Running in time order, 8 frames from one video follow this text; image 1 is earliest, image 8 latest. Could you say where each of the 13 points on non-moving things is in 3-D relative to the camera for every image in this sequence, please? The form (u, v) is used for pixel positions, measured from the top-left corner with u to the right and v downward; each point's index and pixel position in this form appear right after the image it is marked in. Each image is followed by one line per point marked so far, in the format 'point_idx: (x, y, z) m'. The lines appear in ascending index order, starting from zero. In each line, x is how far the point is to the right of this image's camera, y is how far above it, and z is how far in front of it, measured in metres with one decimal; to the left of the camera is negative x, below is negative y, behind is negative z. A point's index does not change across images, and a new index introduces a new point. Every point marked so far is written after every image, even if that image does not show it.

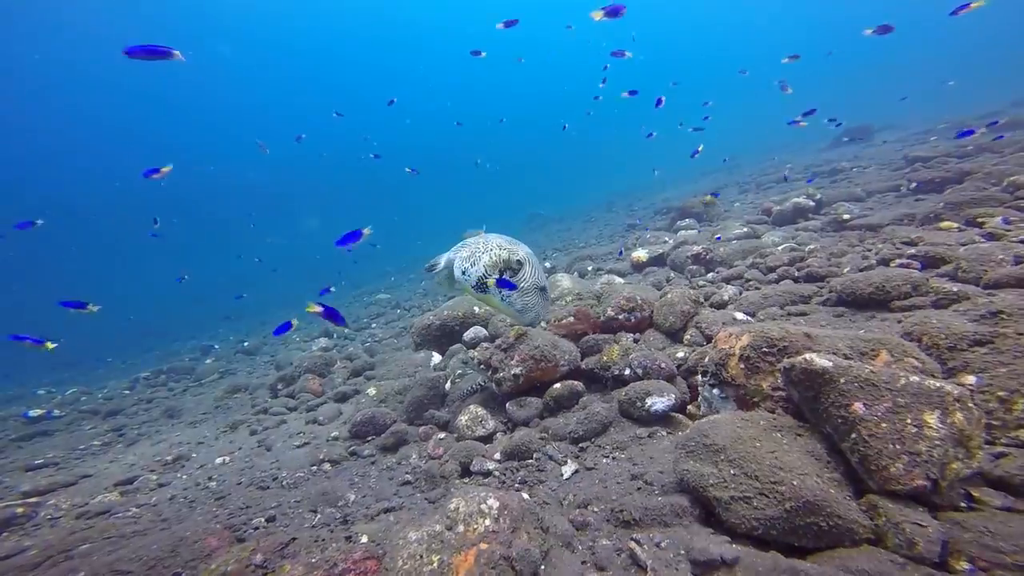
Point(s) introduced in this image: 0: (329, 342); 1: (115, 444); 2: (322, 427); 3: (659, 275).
0: (-7.1, -2.0, +14.8) m
1: (-9.4, -3.6, +8.8) m
2: (-3.6, -2.6, +7.2) m
3: (+3.5, +0.3, +9.1) m
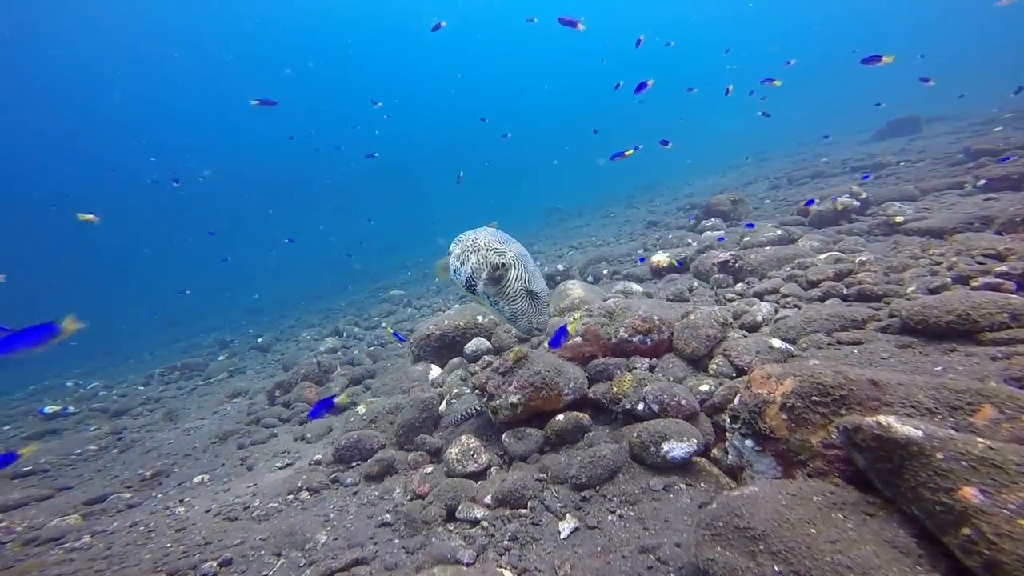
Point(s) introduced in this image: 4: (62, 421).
0: (-6.6, -2.0, +14.5) m
1: (-9.4, -3.7, +8.6) m
2: (-3.6, -2.8, +6.7) m
3: (+3.7, +0.1, +8.2) m
4: (-14.7, -4.4, +12.2) m
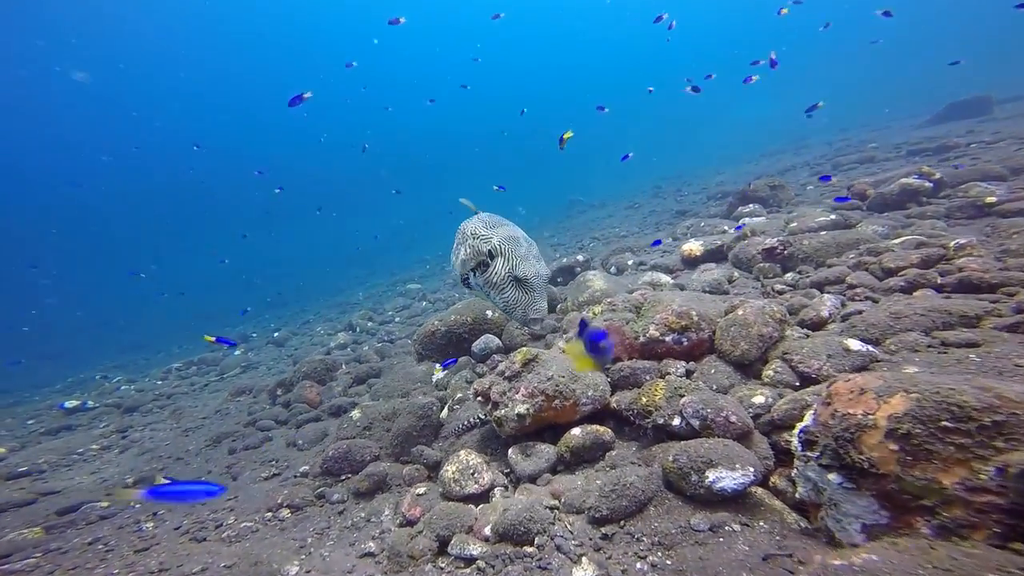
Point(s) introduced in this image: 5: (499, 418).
0: (-6.0, -1.8, +14.0) m
1: (-9.1, -3.5, +8.3) m
2: (-3.4, -2.6, +6.1) m
3: (+3.9, +0.2, +7.2) m
4: (-14.2, -4.2, +12.2) m
5: (-0.2, -1.6, +4.6) m
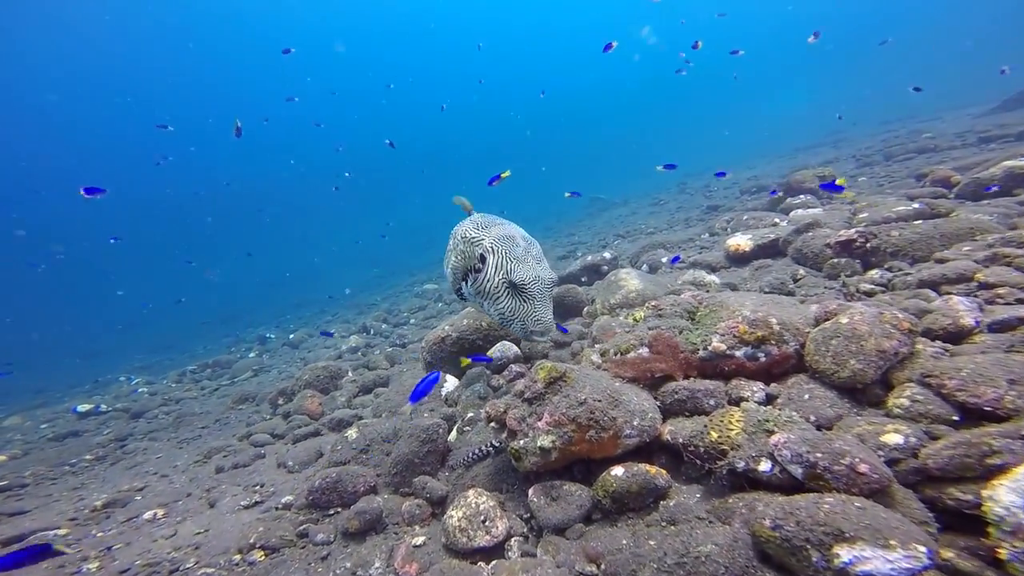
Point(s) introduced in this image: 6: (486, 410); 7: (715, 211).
0: (-5.3, -1.9, +13.3) m
1: (-8.7, -3.5, +7.8) m
2: (-3.1, -2.6, +5.3) m
3: (+4.2, +0.2, +6.0) m
4: (-13.6, -4.2, +11.9) m
5: (+0.1, -1.6, +3.7) m
6: (-0.3, -1.4, +4.2) m
7: (+9.6, +3.7, +18.1) m
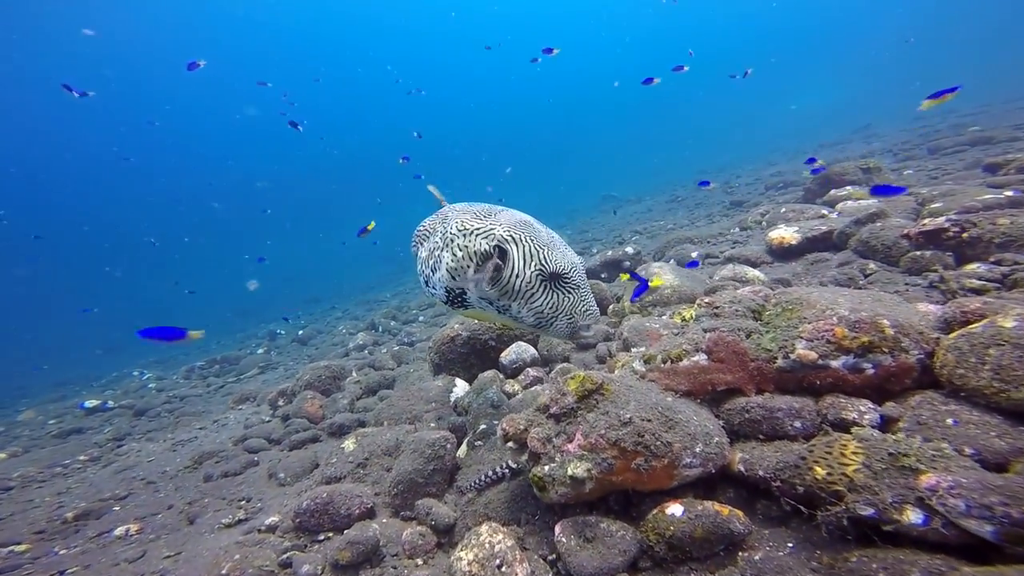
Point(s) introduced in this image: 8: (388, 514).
0: (-4.9, -1.7, +12.8) m
1: (-8.4, -3.4, +7.4) m
2: (-2.9, -2.5, +4.7) m
3: (+4.5, +0.3, +5.2) m
4: (-13.2, -4.0, +11.6) m
5: (+0.2, -1.5, +3.0) m
6: (-0.1, -1.3, +3.5) m
7: (+10.3, +3.7, +17.1) m
8: (-1.3, -2.3, +3.9) m
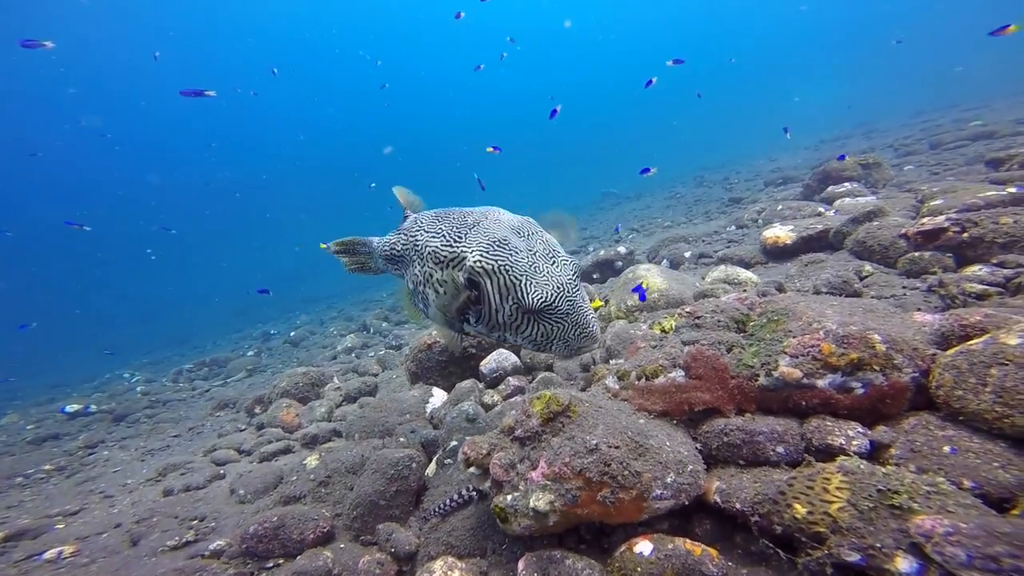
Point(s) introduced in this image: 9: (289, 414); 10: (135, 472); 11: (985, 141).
0: (-5.2, -1.8, +12.5) m
1: (-8.7, -3.5, +7.1) m
2: (-3.2, -2.6, +4.4) m
3: (+4.2, +0.2, +4.9) m
4: (-13.5, -4.1, +11.4) m
5: (-0.1, -1.6, +2.7) m
6: (-0.4, -1.4, +3.3) m
7: (+10.0, +3.8, +16.7) m
8: (-1.6, -2.4, +3.6) m
9: (-4.0, -2.3, +6.8) m
10: (-5.9, -3.0, +6.0) m
11: (+17.0, +5.4, +13.7) m
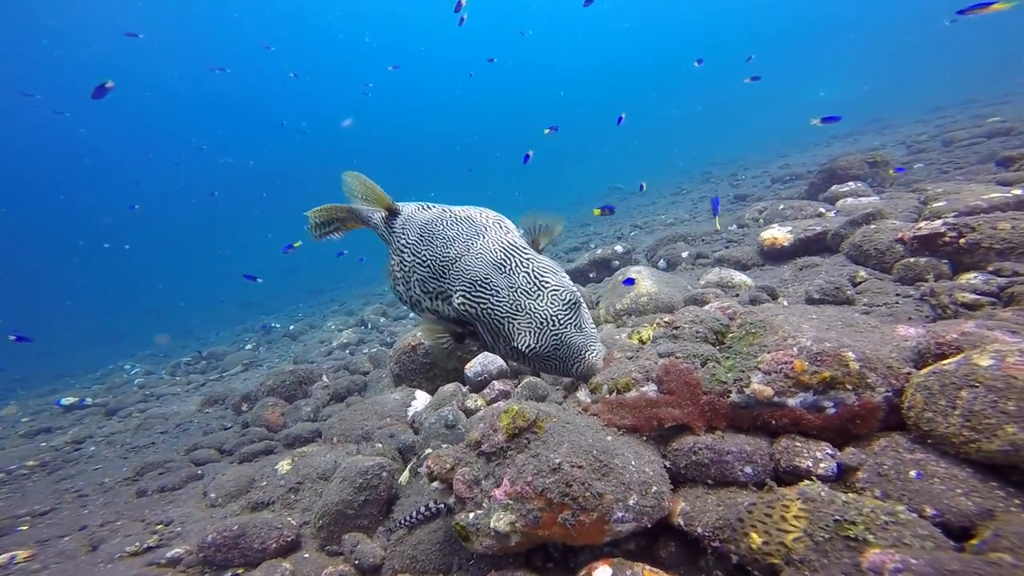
0: (-5.3, -1.6, +12.5) m
1: (-8.9, -3.4, +7.1) m
2: (-3.5, -2.6, +4.3) m
3: (+4.0, +0.2, +4.7) m
4: (-13.6, -3.9, +11.4) m
5: (-0.3, -1.6, +2.6) m
6: (-0.7, -1.5, +3.1) m
7: (+10.0, +3.8, +16.4) m
8: (-1.8, -2.5, +3.5) m
9: (-4.2, -2.2, +6.8) m
10: (-6.1, -2.9, +6.0) m
11: (+17.0, +5.3, +13.2) m
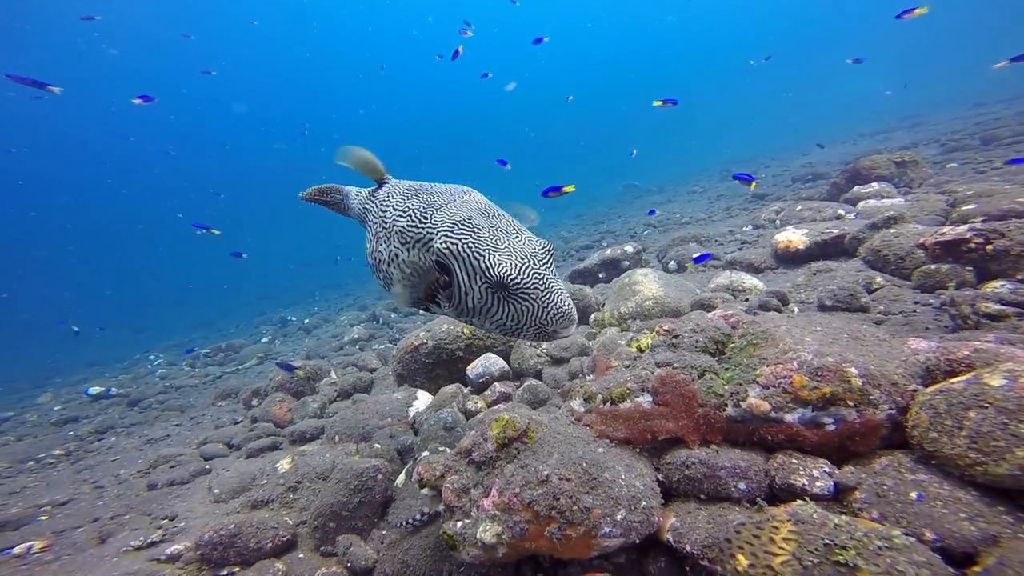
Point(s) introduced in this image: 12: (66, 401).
0: (-5.0, -1.5, +12.6) m
1: (-8.8, -3.3, +7.4) m
2: (-3.5, -2.6, +4.4) m
3: (+4.0, +0.1, +4.5) m
4: (-13.4, -3.7, +11.9) m
5: (-0.4, -1.7, +2.5) m
6: (-0.8, -1.5, +3.1) m
7: (+10.4, +3.7, +16.0) m
8: (-1.9, -2.5, +3.6) m
9: (-4.2, -2.2, +6.9) m
10: (-6.1, -2.9, +6.2) m
11: (+17.4, +5.1, +12.5) m
12: (-15.7, -3.9, +13.5) m
